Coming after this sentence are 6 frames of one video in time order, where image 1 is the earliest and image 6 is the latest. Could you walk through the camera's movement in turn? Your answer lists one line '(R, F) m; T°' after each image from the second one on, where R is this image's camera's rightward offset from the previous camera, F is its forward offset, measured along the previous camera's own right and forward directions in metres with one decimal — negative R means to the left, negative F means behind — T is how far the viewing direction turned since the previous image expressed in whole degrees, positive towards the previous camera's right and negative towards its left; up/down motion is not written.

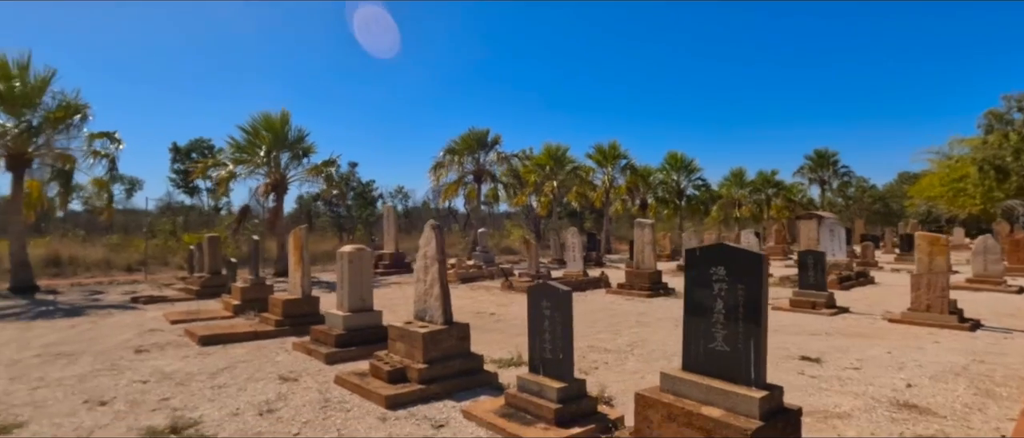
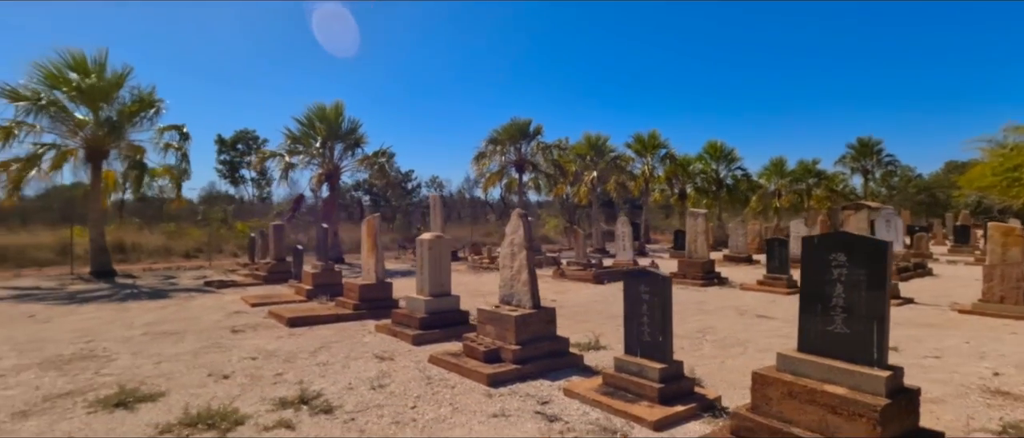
(-0.7, -0.3) m; -3°
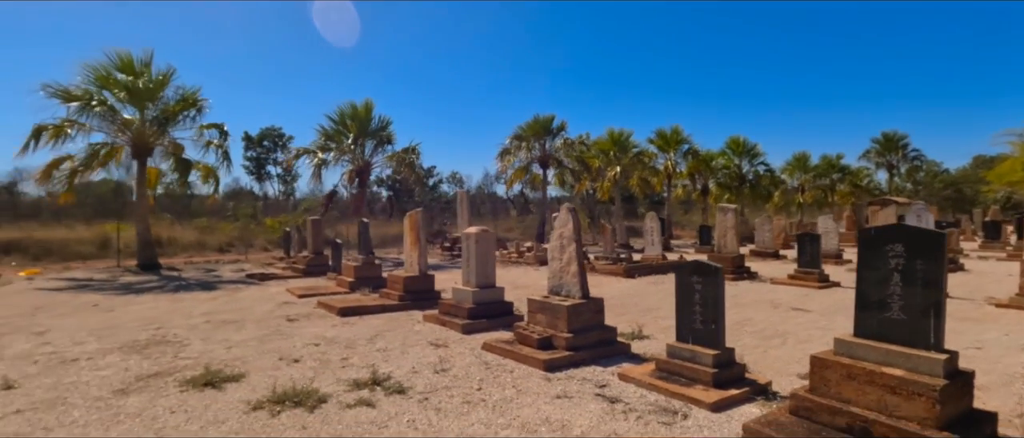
(-0.4, -0.3) m; -2°
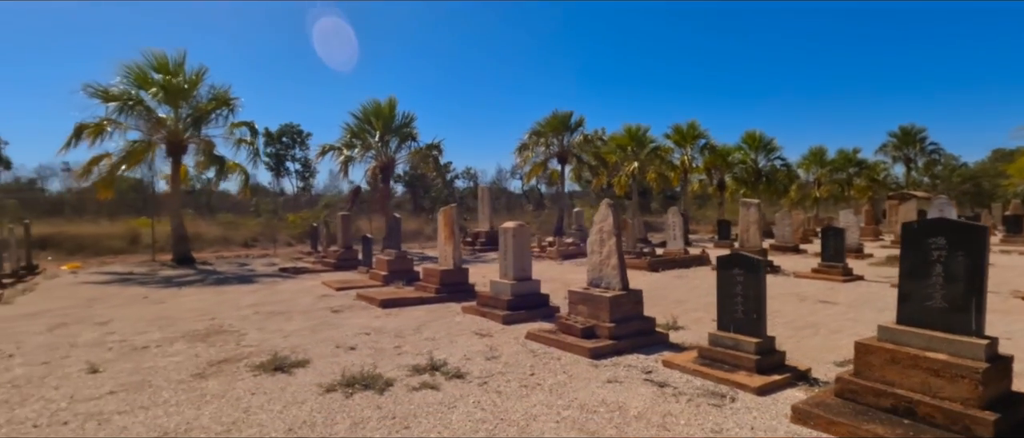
(-0.4, -0.3) m; -1°
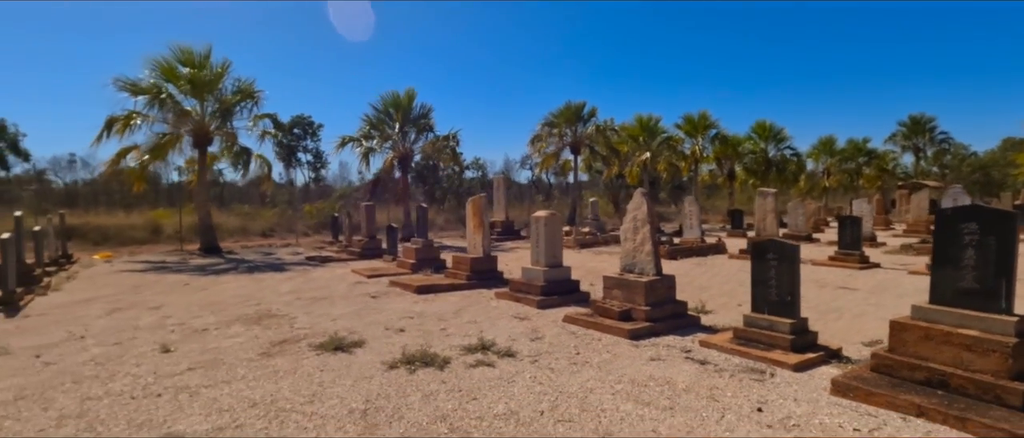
(-0.4, -0.3) m; 0°
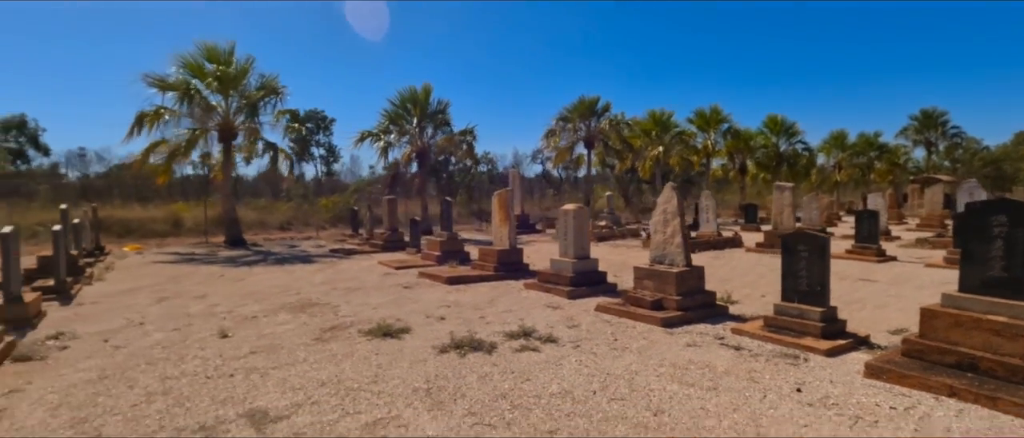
(-0.4, -0.3) m; -1°
